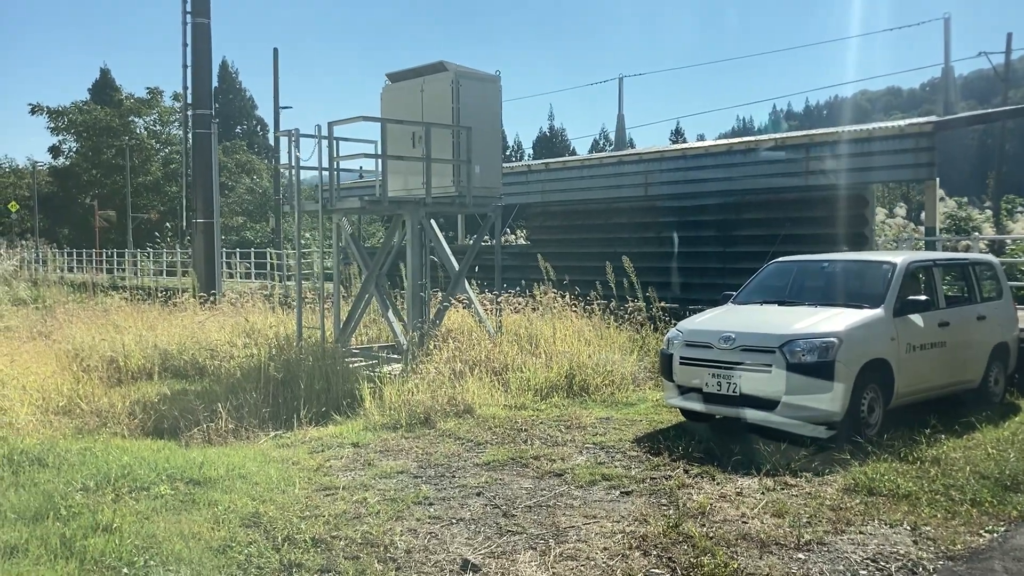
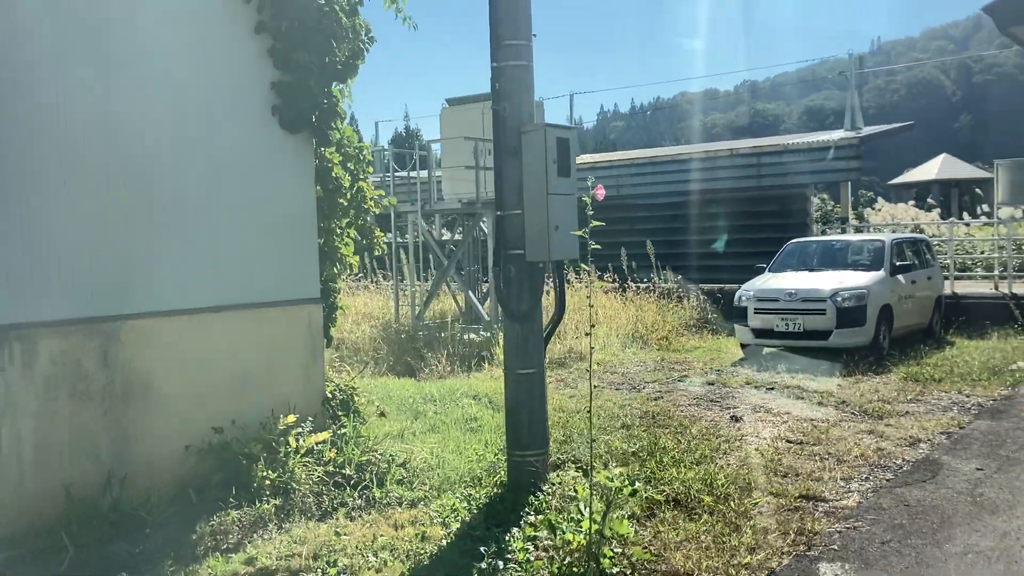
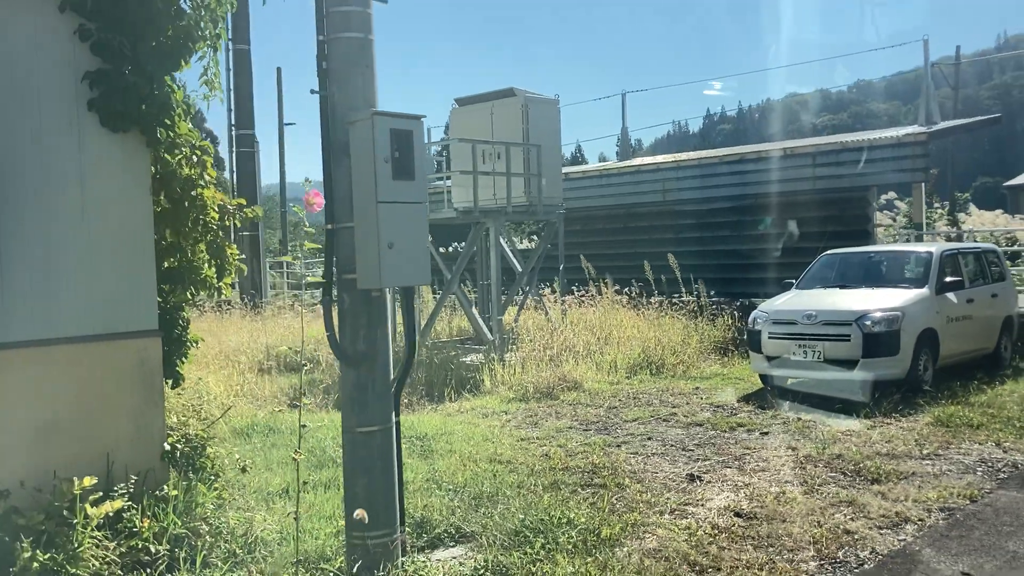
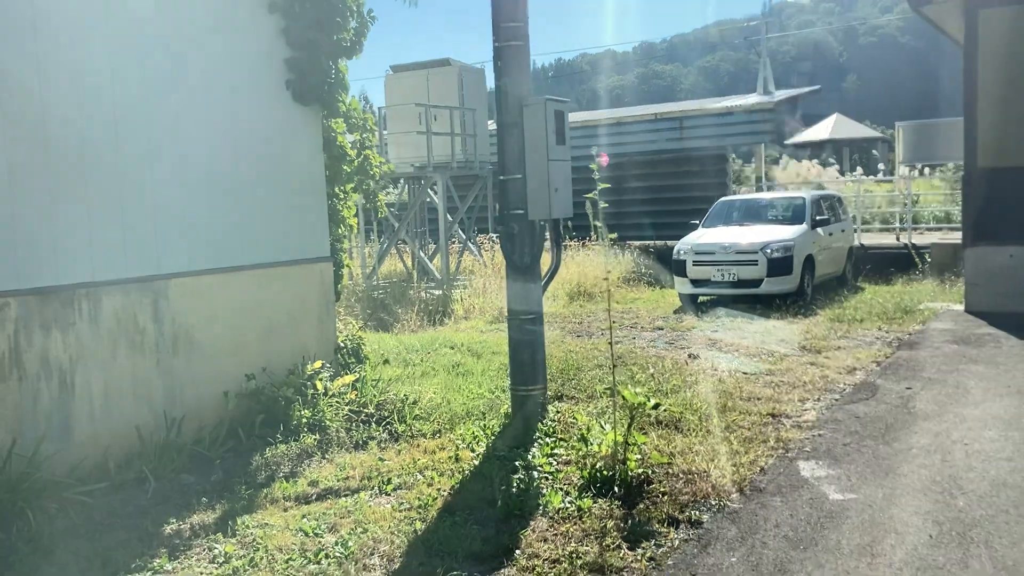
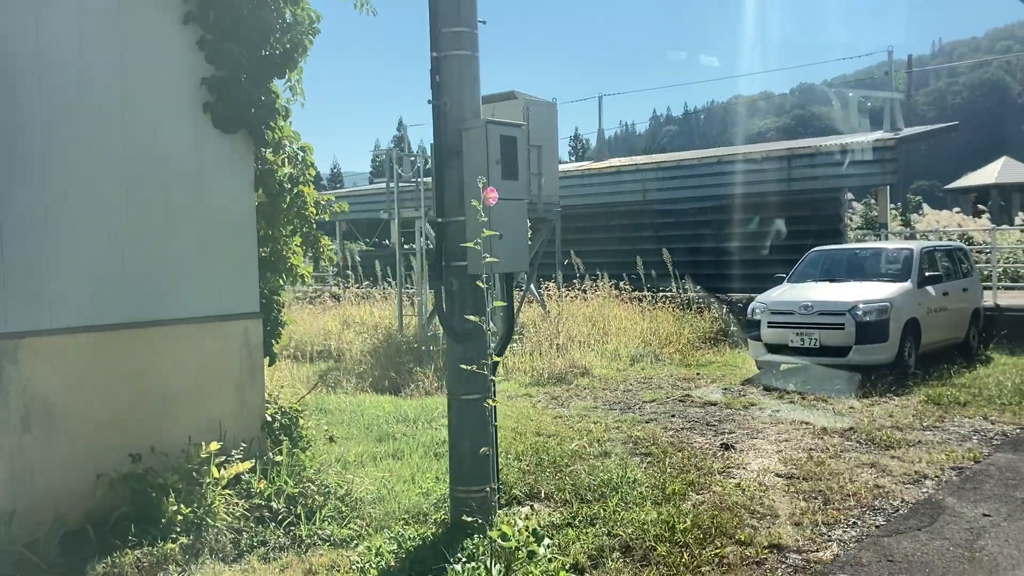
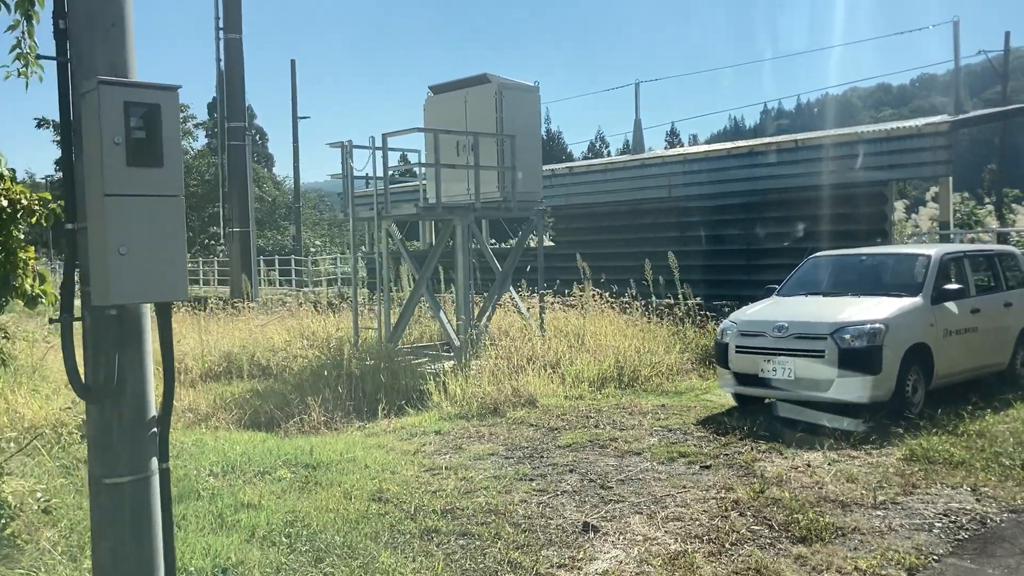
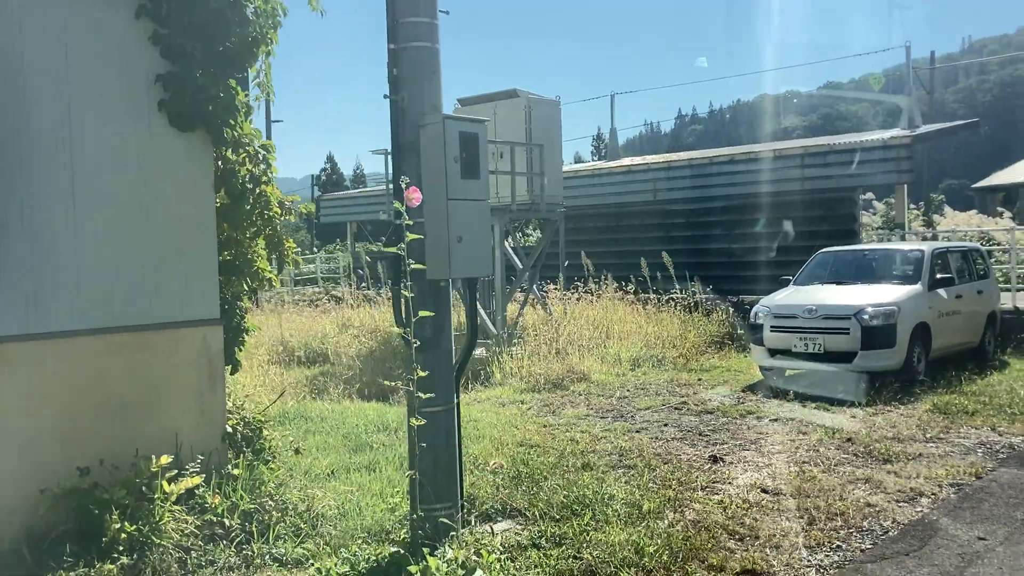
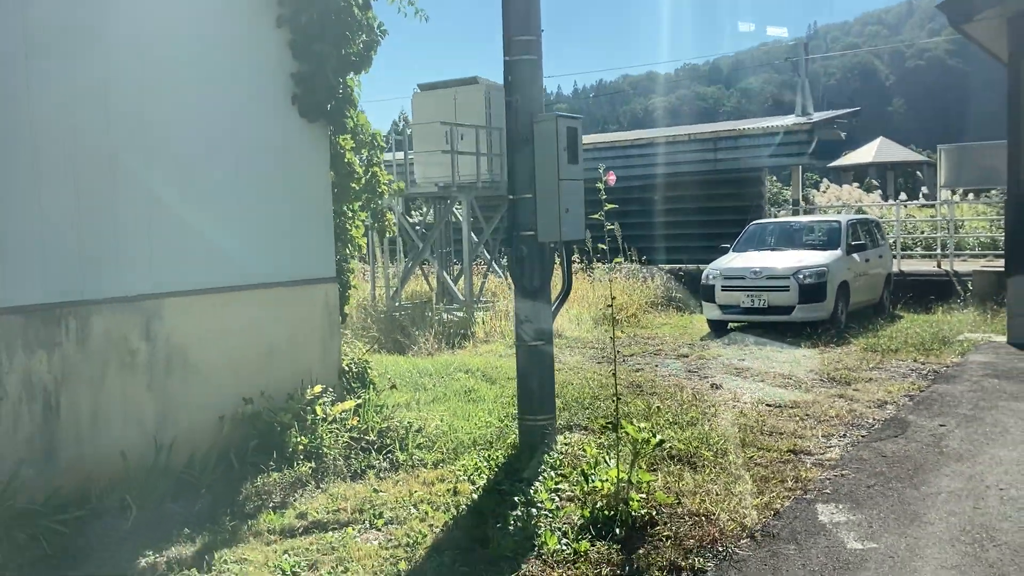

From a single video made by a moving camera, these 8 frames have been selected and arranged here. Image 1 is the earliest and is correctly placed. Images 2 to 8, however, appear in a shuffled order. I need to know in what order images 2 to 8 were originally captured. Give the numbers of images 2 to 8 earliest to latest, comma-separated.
6, 3, 7, 5, 2, 8, 4
